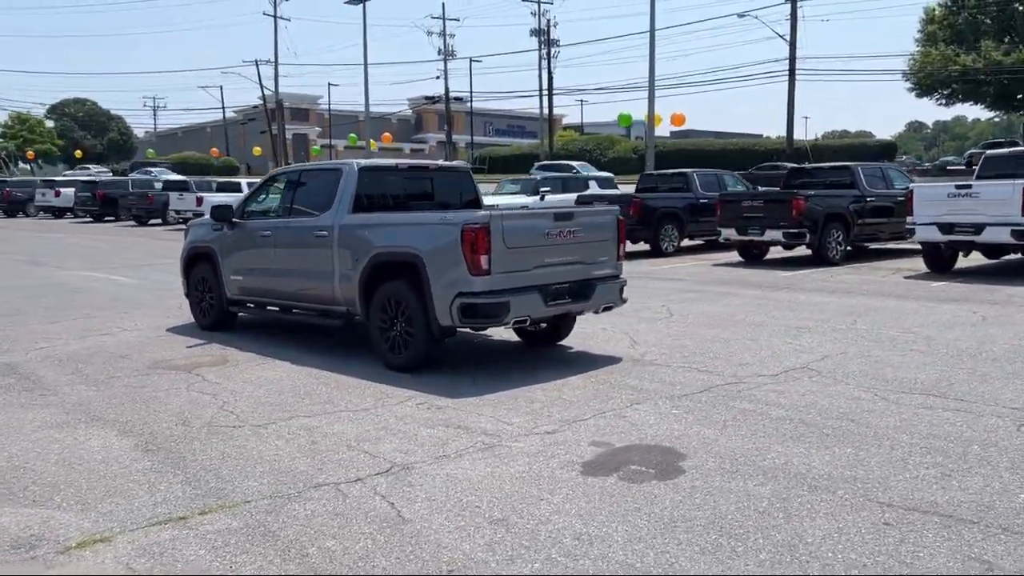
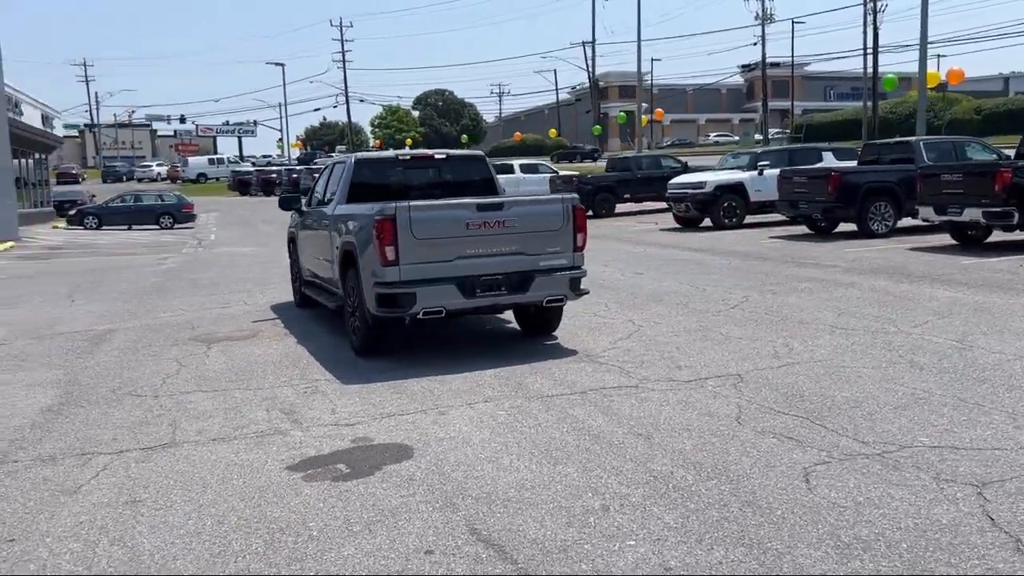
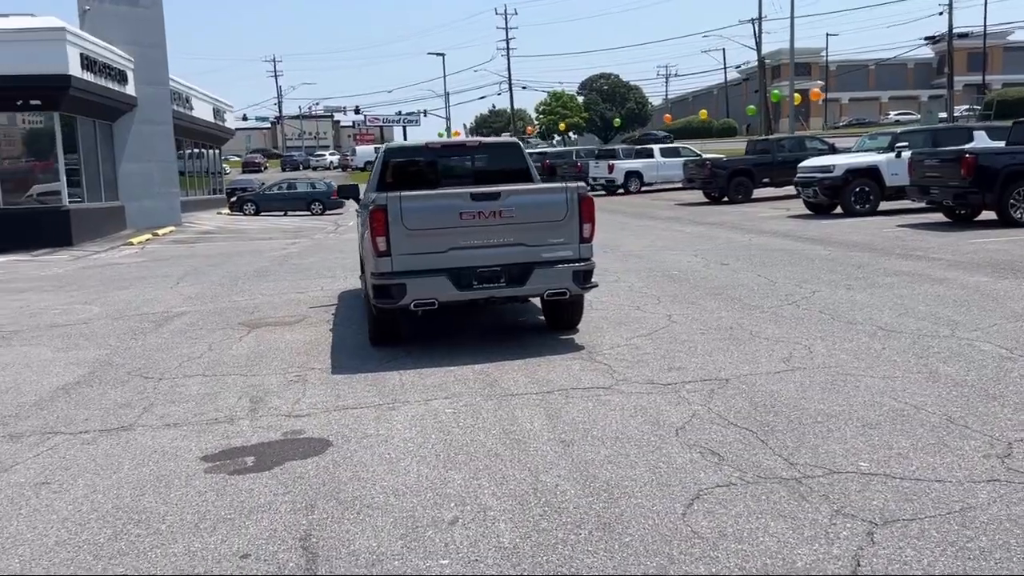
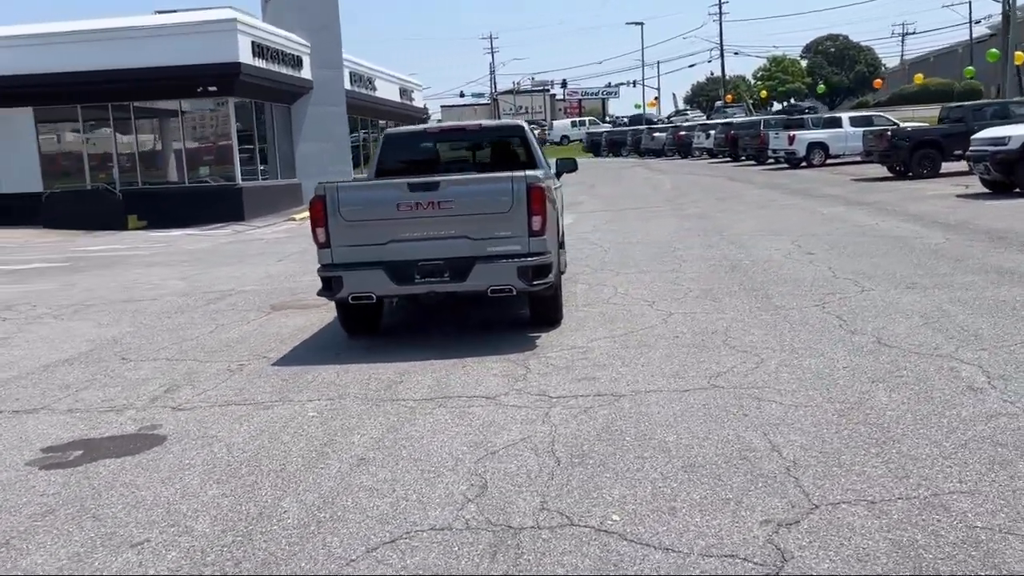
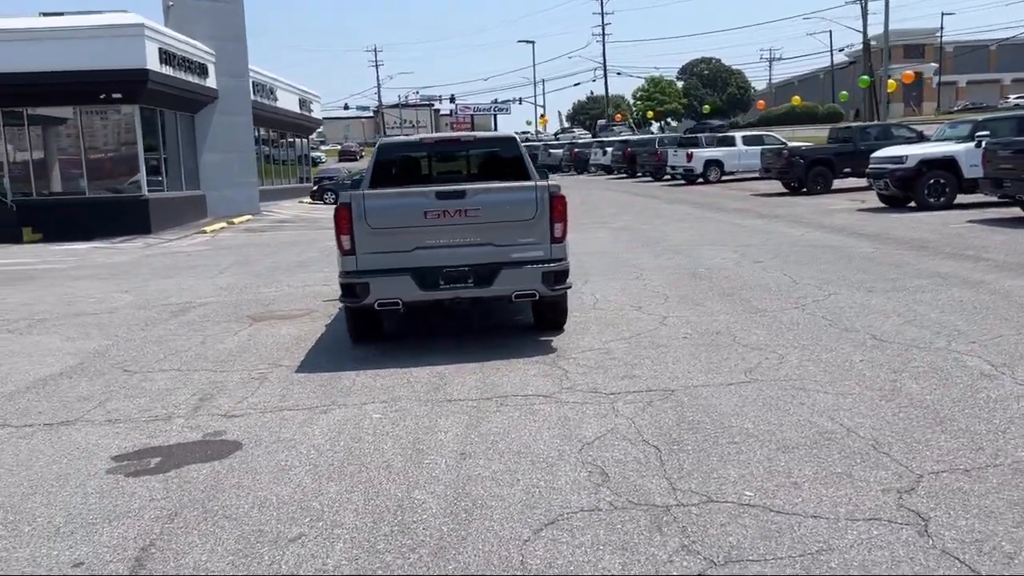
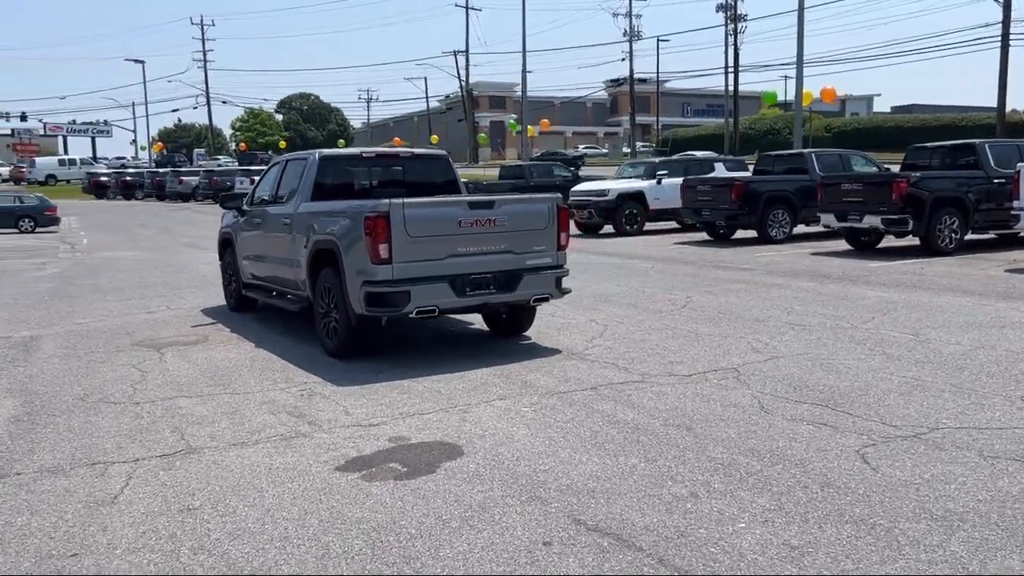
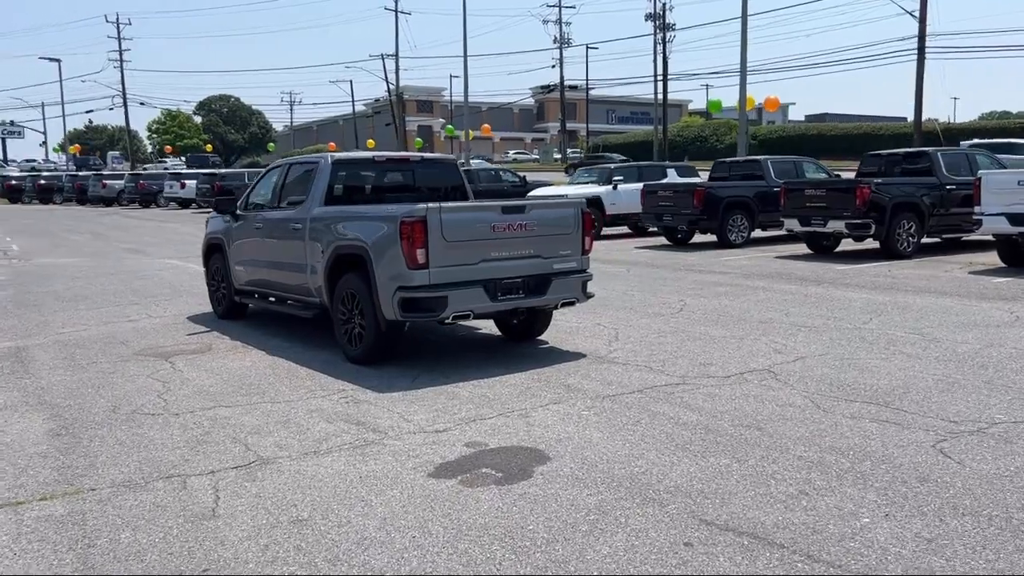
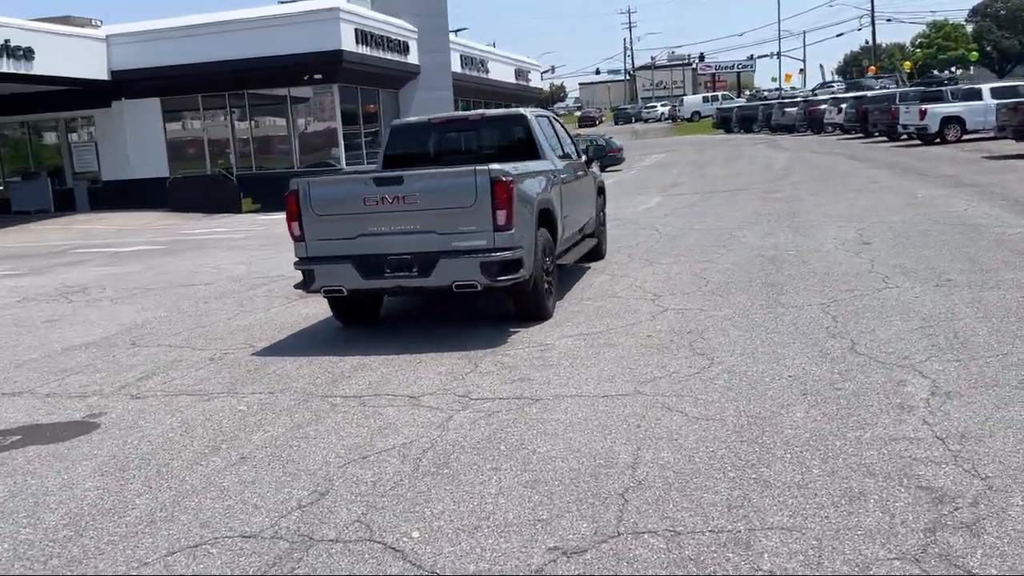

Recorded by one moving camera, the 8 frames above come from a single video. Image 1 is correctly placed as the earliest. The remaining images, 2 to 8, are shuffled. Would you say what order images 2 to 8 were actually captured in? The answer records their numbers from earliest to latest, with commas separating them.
7, 6, 2, 3, 5, 4, 8
